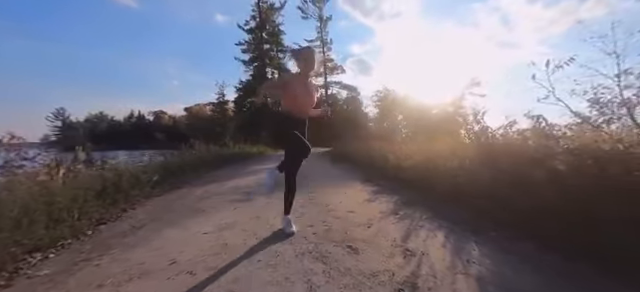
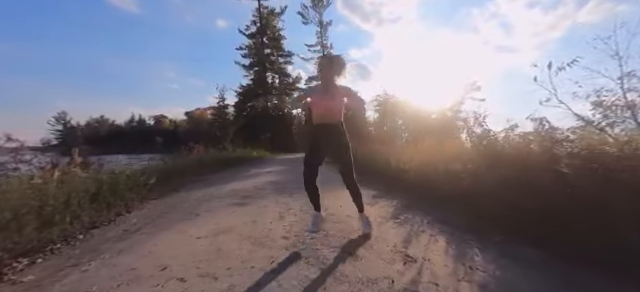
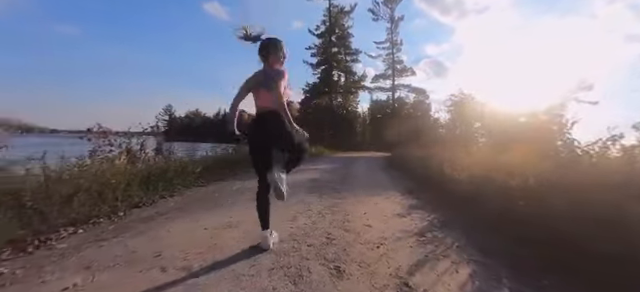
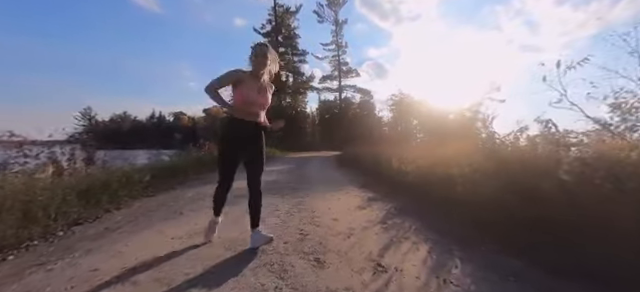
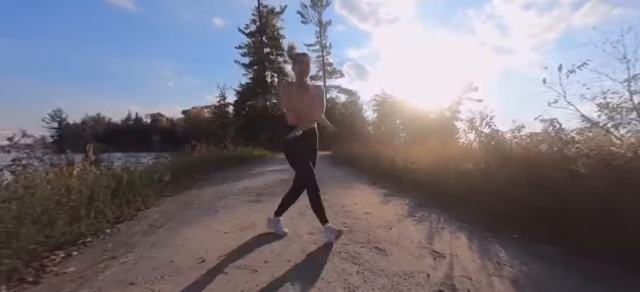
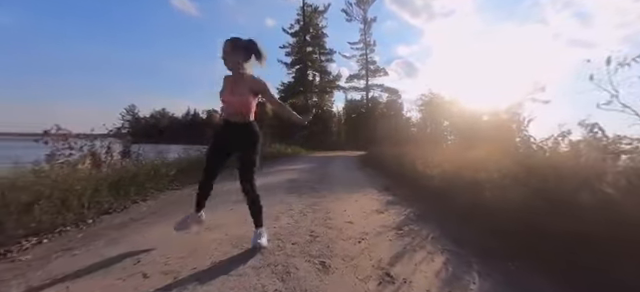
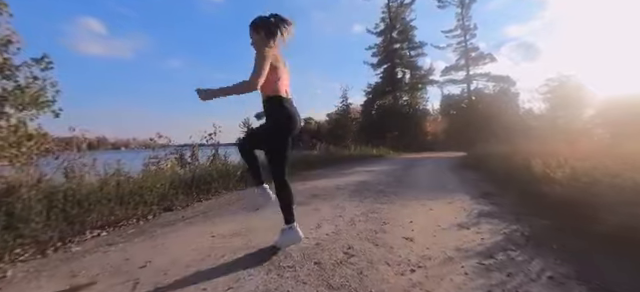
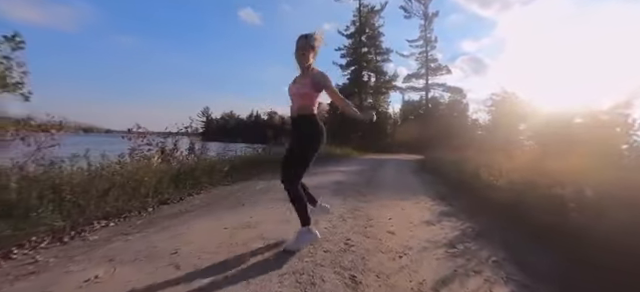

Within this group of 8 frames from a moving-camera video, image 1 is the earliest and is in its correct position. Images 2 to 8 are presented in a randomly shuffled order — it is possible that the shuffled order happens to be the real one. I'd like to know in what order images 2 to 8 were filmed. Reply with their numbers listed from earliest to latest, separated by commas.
5, 2, 4, 6, 3, 8, 7
